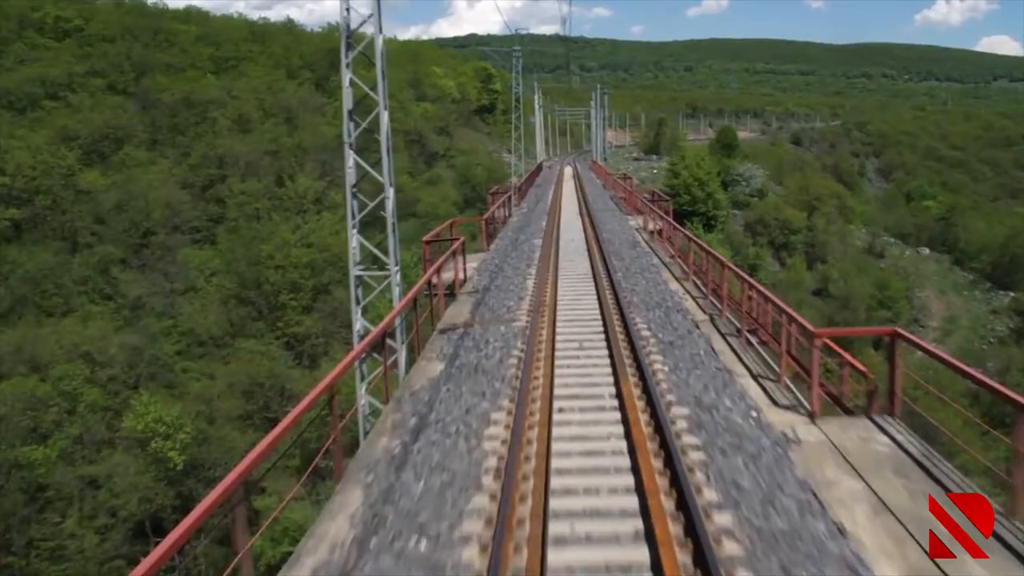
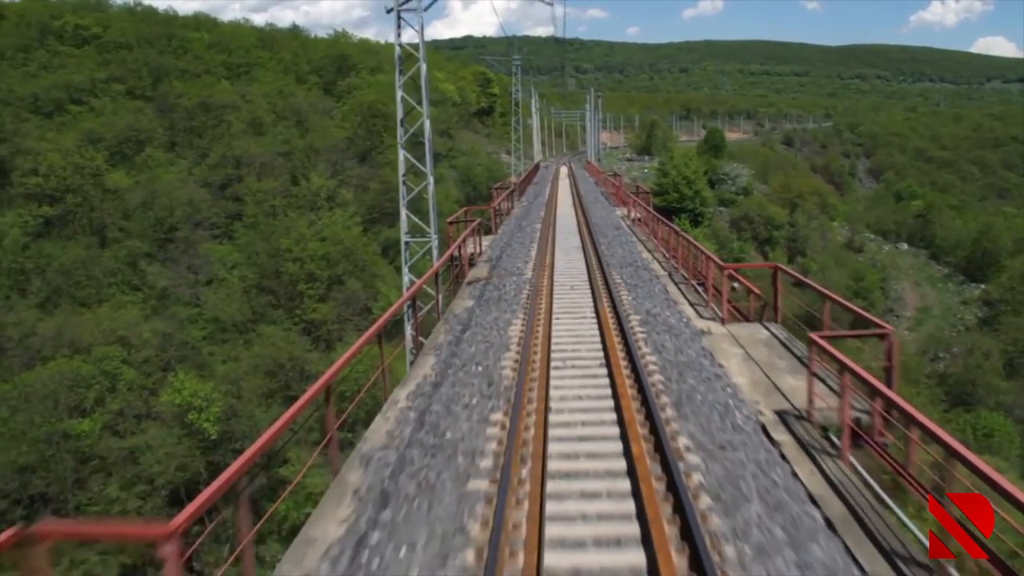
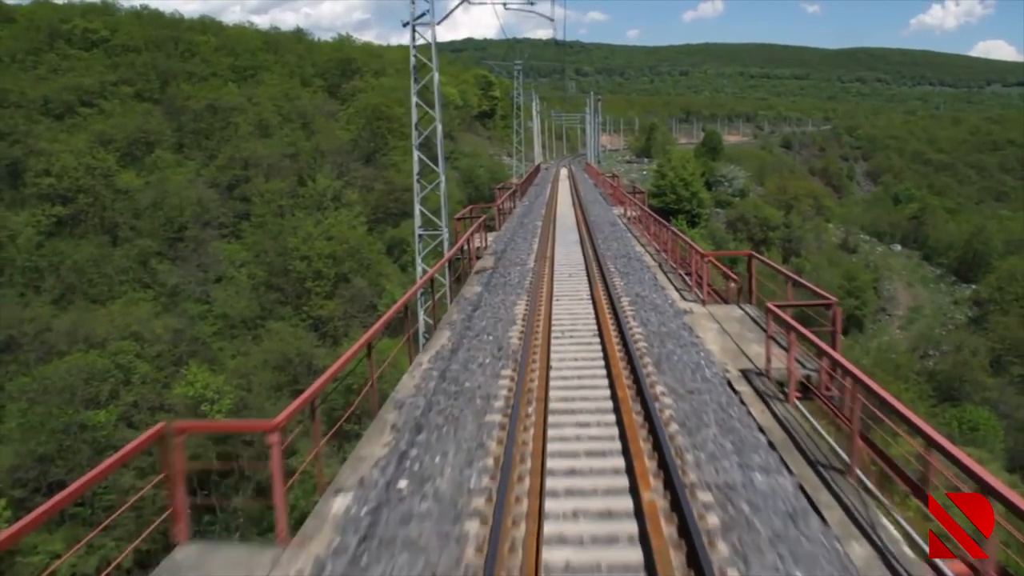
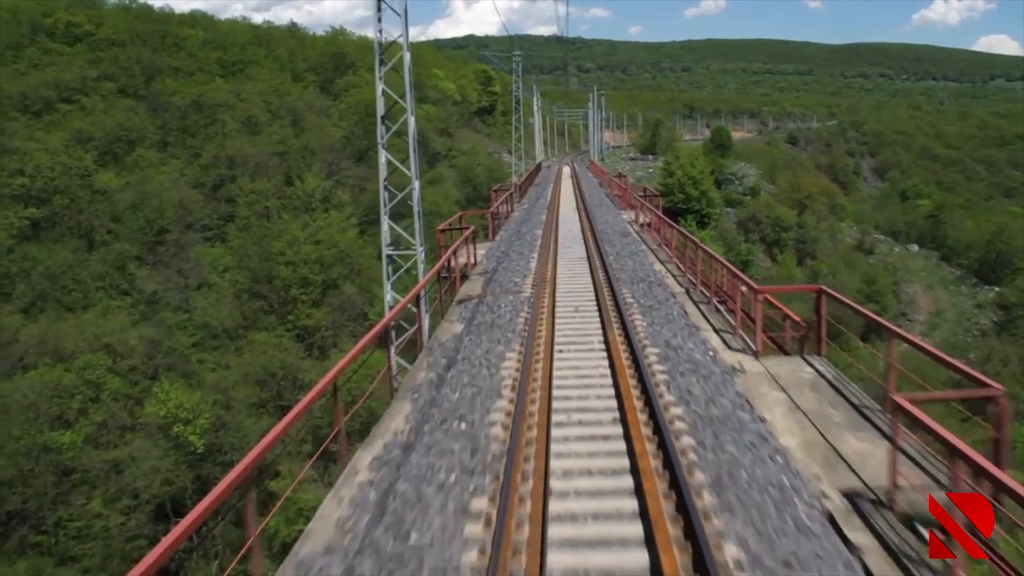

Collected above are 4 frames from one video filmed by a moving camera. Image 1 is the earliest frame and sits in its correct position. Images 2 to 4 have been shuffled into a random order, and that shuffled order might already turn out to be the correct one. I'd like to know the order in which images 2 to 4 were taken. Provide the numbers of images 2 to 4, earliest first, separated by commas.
4, 2, 3
